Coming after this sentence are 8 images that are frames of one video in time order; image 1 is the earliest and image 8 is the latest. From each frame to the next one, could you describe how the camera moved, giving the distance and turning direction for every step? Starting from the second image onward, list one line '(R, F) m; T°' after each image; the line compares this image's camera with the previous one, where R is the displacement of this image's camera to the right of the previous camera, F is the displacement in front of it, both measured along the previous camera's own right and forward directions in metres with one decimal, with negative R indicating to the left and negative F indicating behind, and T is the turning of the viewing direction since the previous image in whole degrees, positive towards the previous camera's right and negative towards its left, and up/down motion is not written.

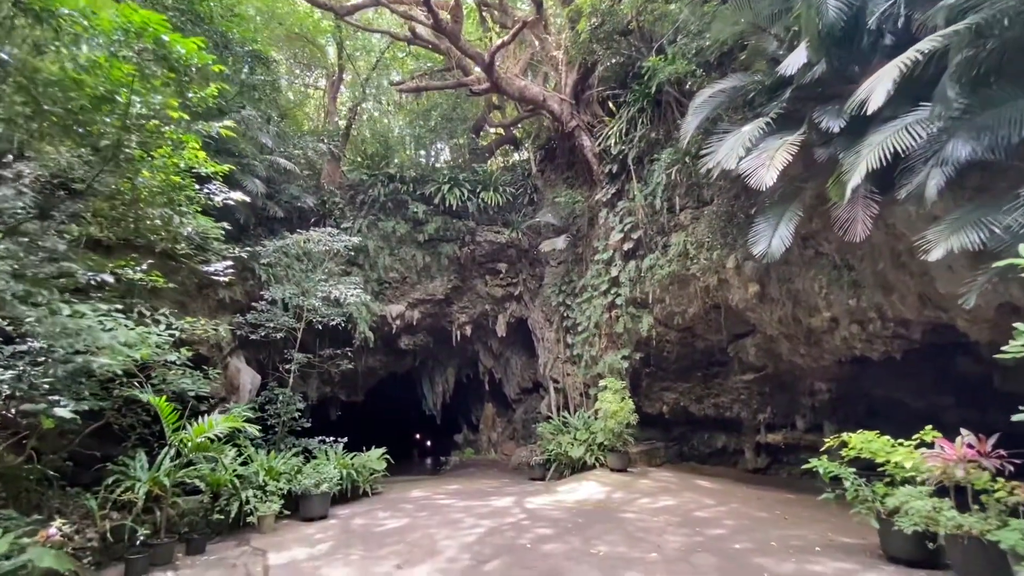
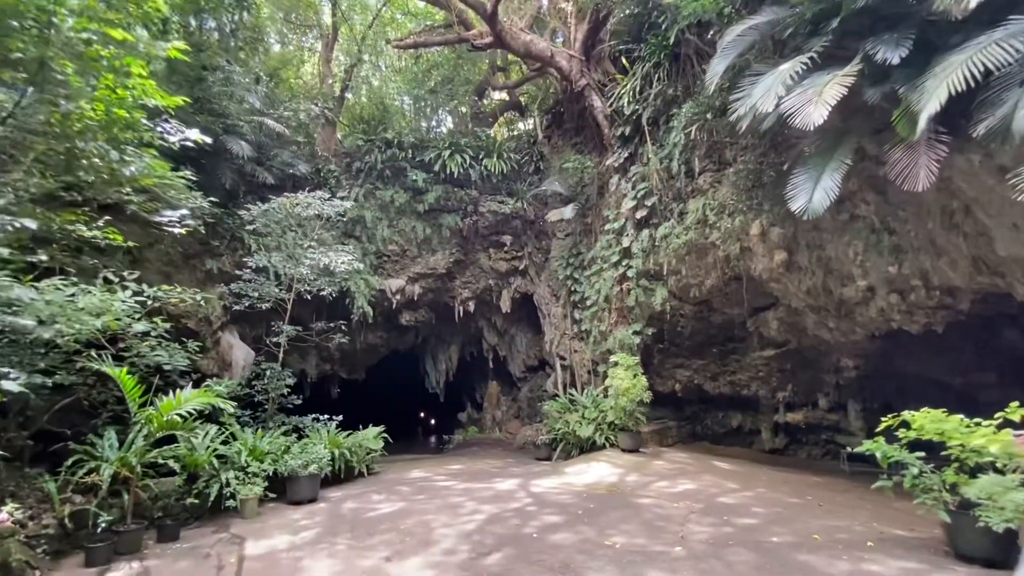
(0.0, +0.6) m; -1°
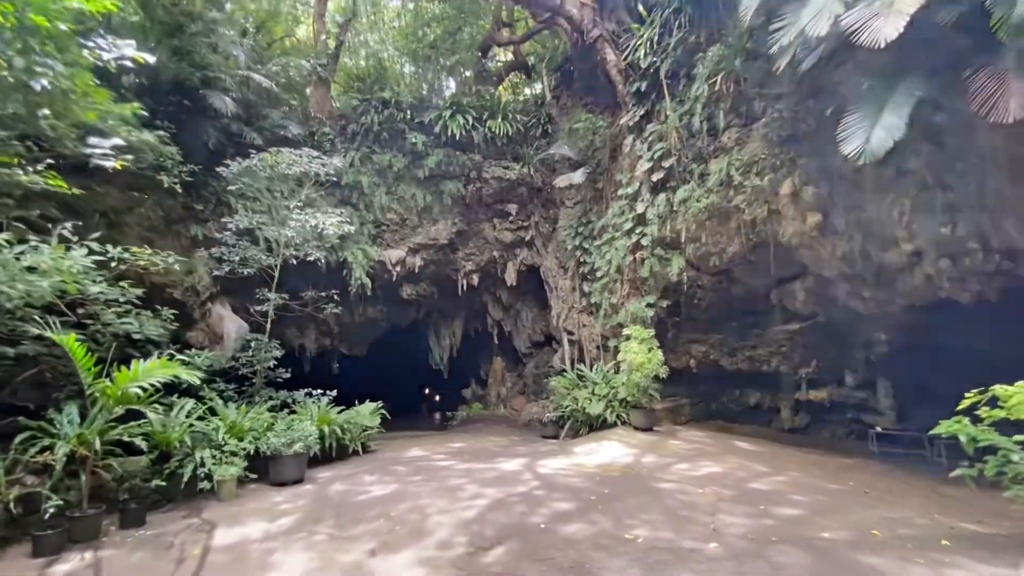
(0.0, +0.6) m; -1°
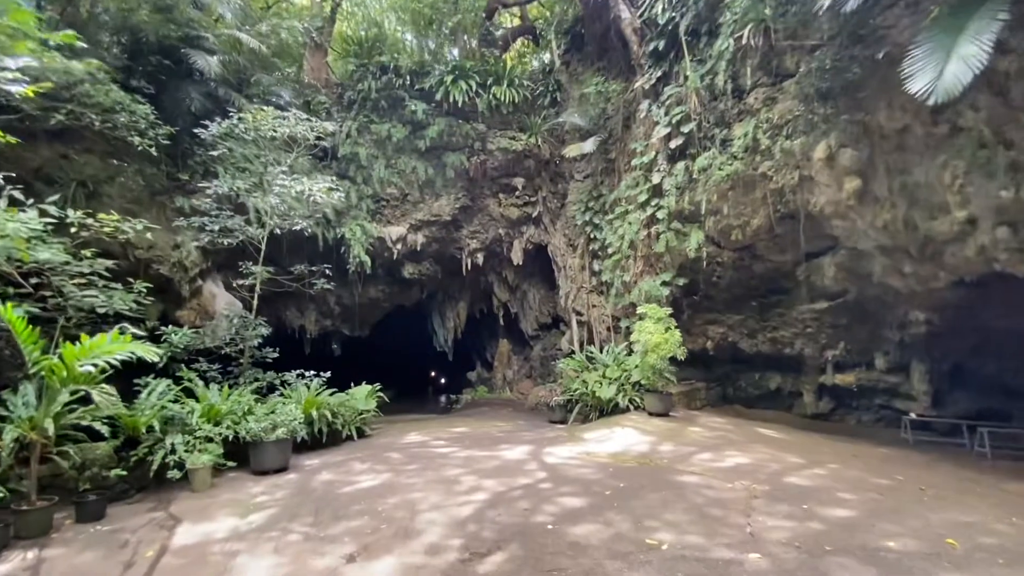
(0.0, +0.6) m; -1°
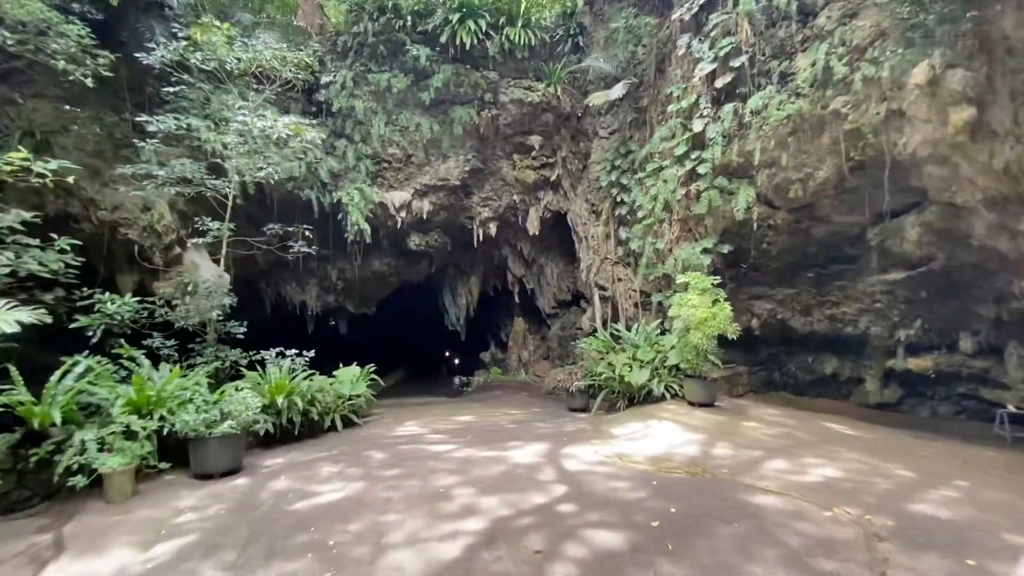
(+0.1, +1.2) m; -2°
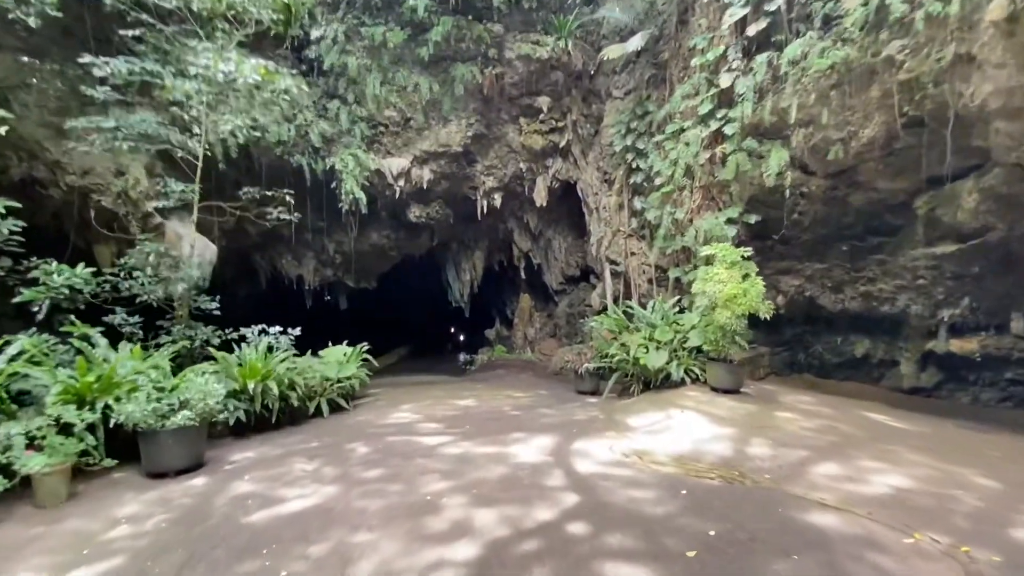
(0.0, +0.6) m; -1°
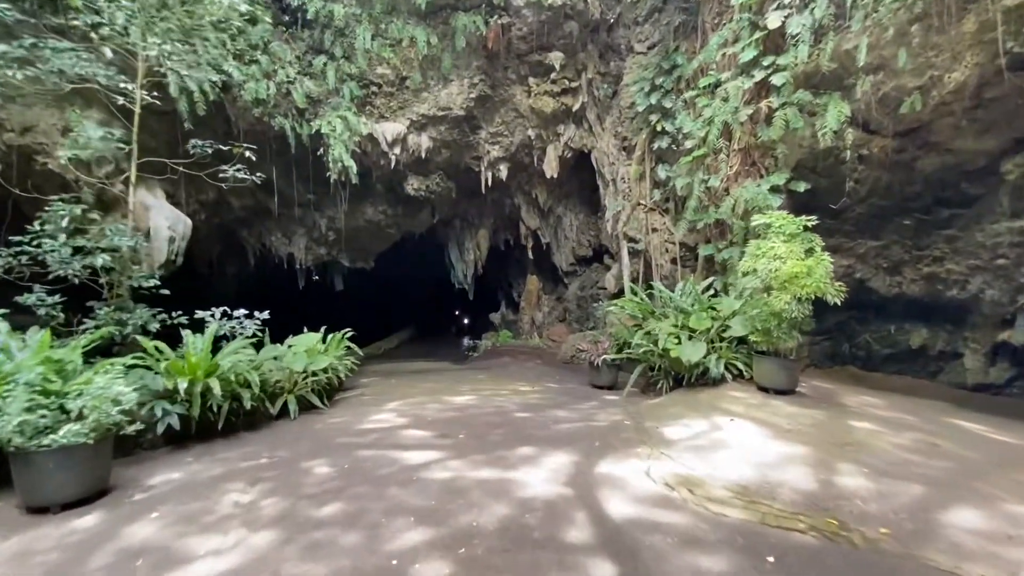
(0.0, +0.9) m; -1°
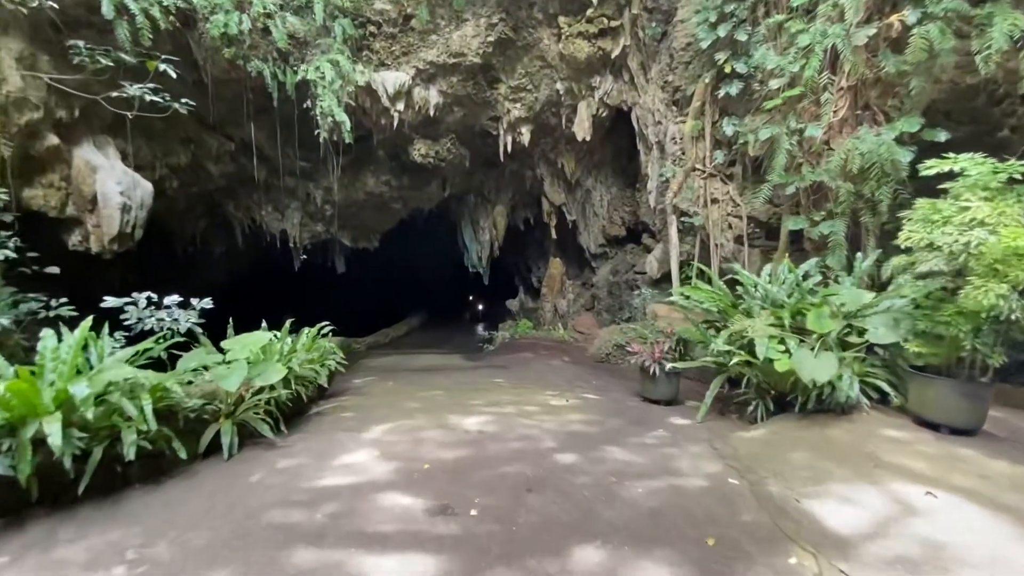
(-0.2, +1.4) m; -2°
